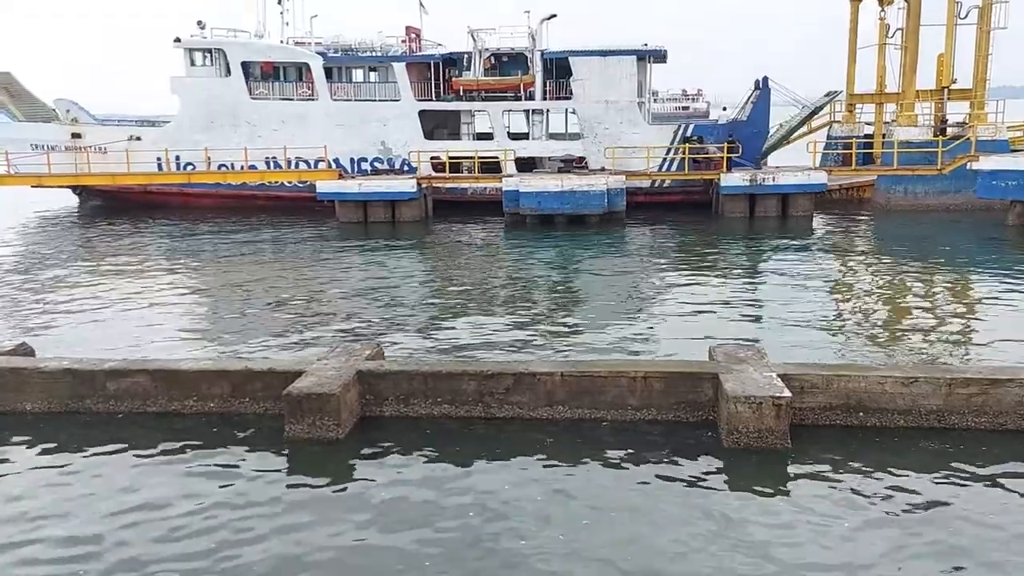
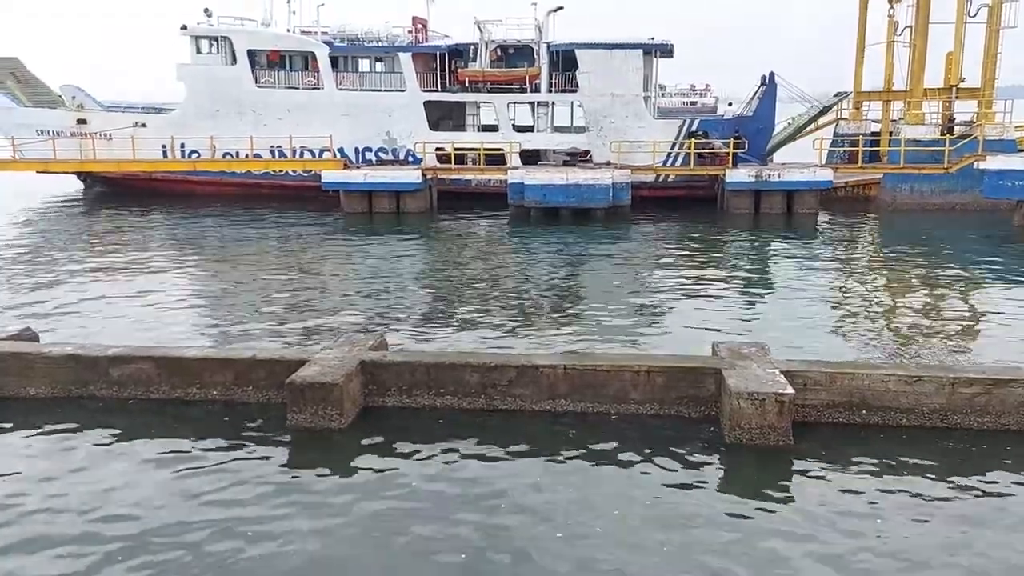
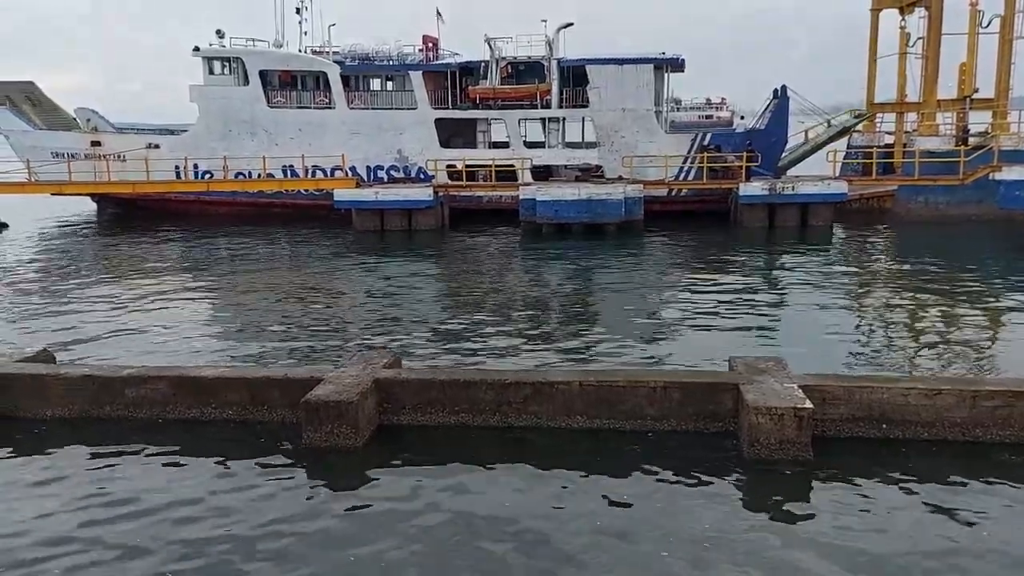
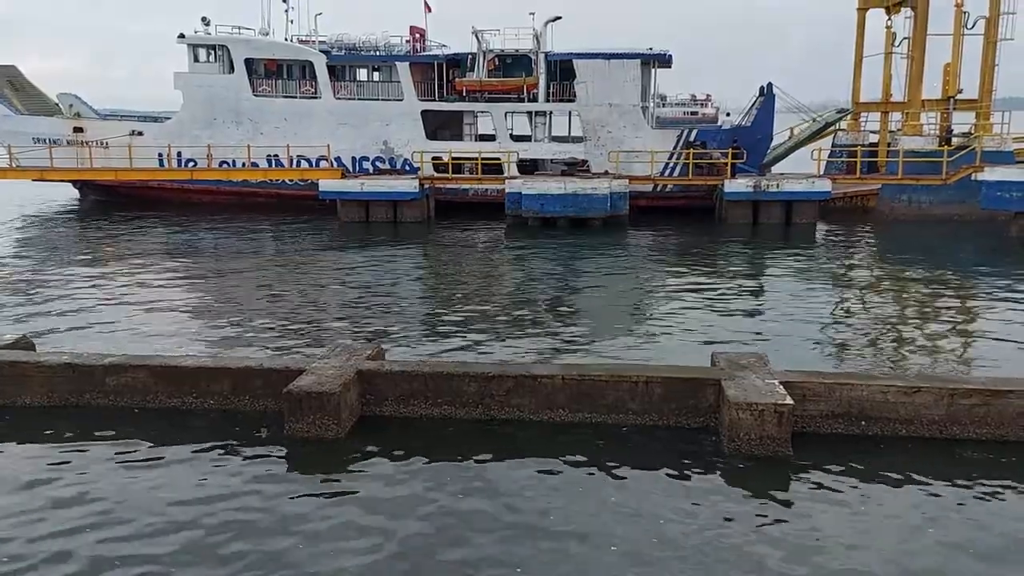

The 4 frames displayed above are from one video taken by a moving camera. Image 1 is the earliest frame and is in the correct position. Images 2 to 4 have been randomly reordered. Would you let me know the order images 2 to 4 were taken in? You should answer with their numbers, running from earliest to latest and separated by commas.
2, 4, 3
